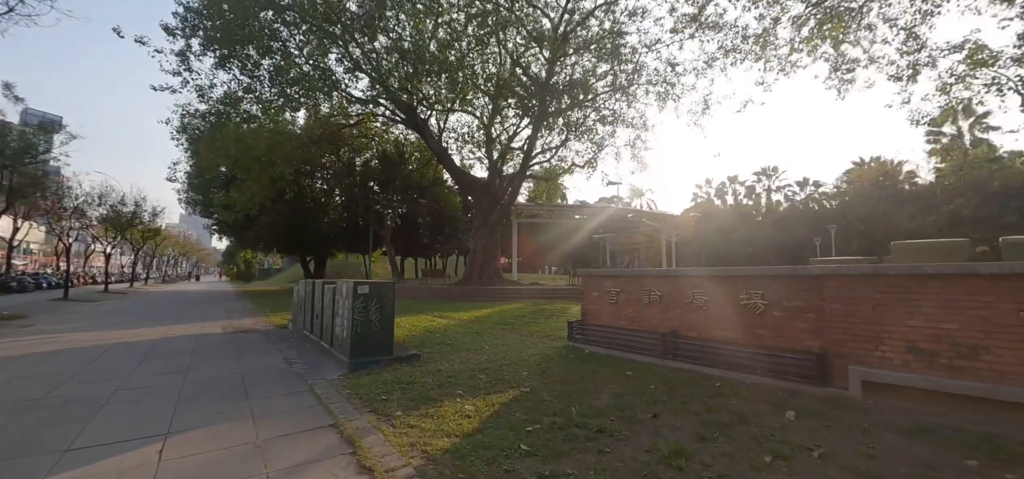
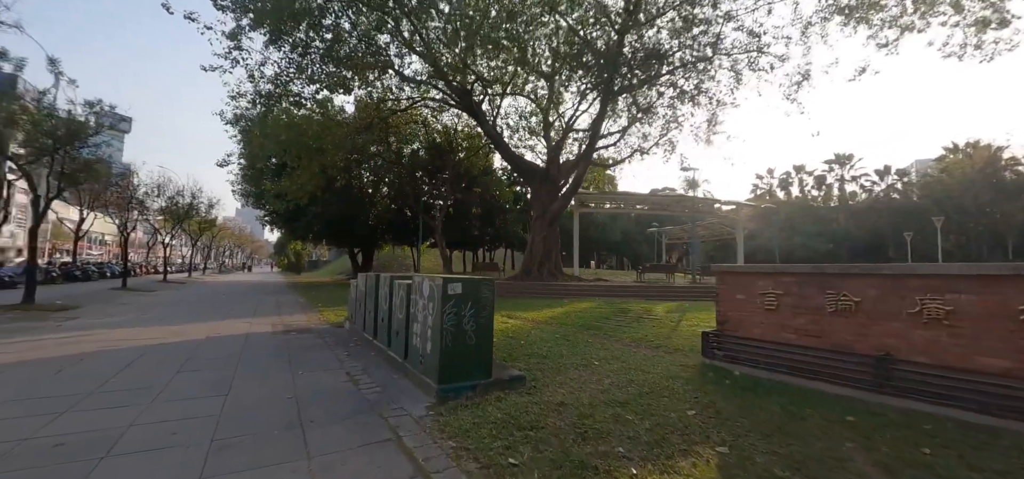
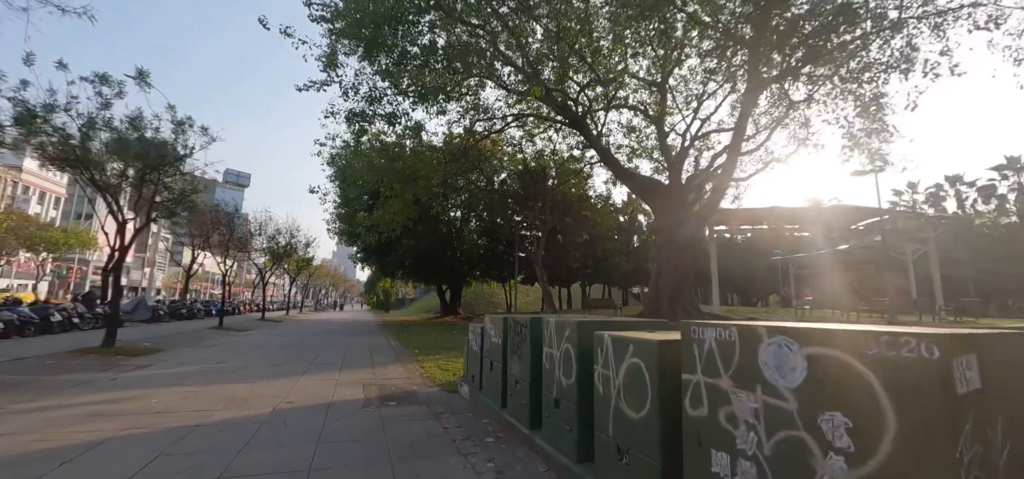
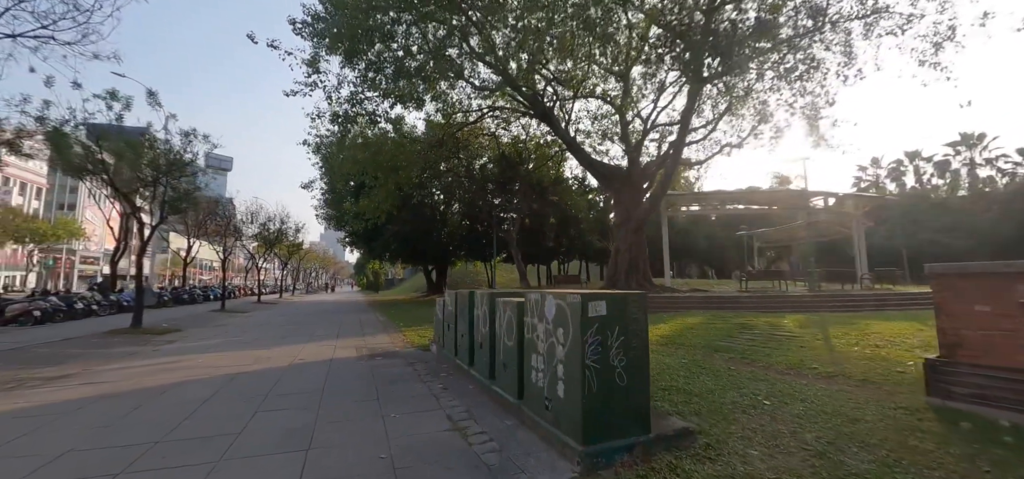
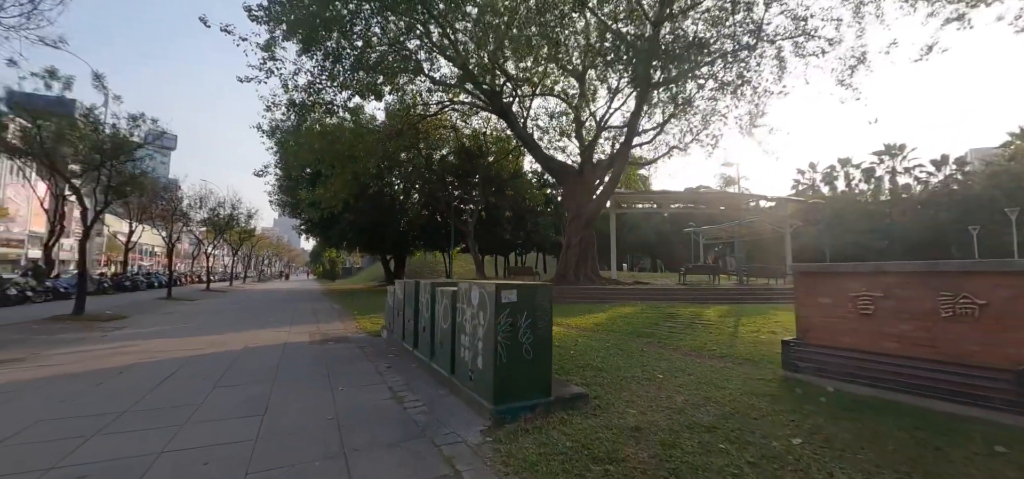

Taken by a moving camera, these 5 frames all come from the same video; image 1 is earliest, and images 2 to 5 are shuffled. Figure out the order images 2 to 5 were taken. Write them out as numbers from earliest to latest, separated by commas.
2, 5, 4, 3
